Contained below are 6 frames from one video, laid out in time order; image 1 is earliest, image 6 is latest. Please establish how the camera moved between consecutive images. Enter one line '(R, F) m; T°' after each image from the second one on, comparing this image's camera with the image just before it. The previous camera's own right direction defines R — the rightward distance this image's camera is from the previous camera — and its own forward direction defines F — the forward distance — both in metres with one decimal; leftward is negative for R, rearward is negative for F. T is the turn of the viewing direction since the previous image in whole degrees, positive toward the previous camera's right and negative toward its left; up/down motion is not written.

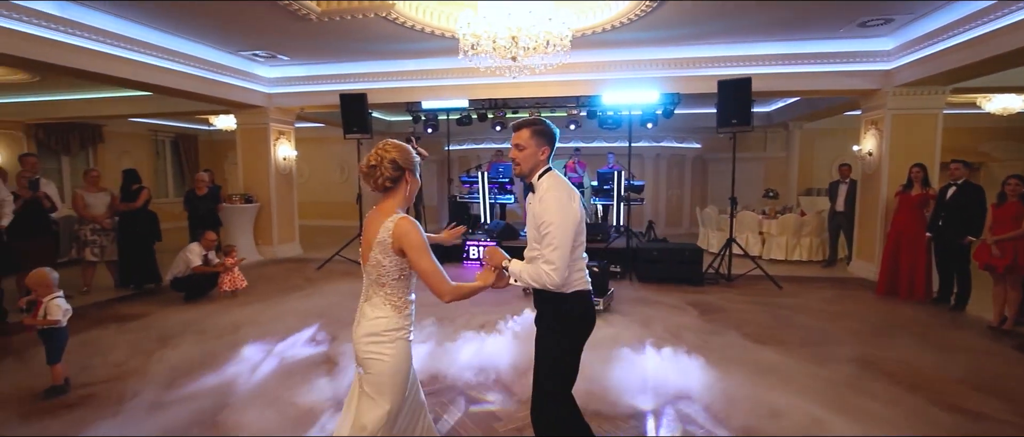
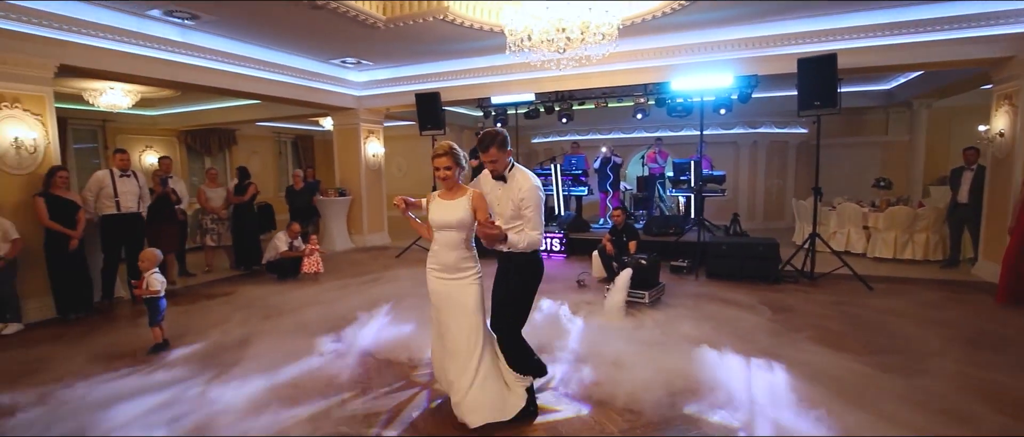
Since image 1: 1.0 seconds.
(+0.6, 0.0) m; -13°
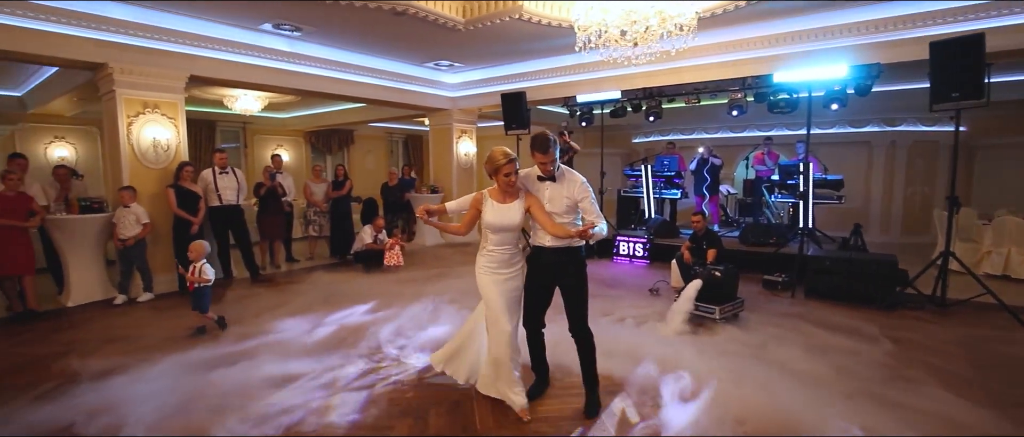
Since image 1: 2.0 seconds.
(+0.5, +0.2) m; -13°
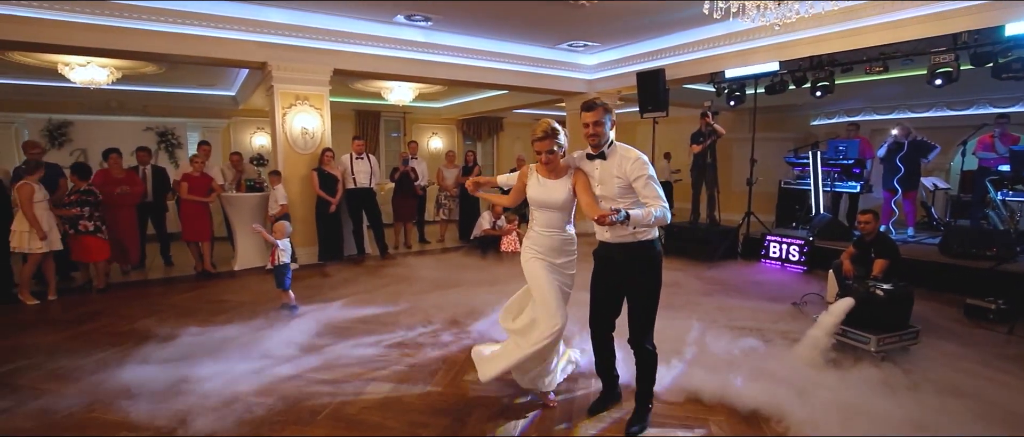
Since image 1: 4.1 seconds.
(+0.5, +0.4) m; -19°
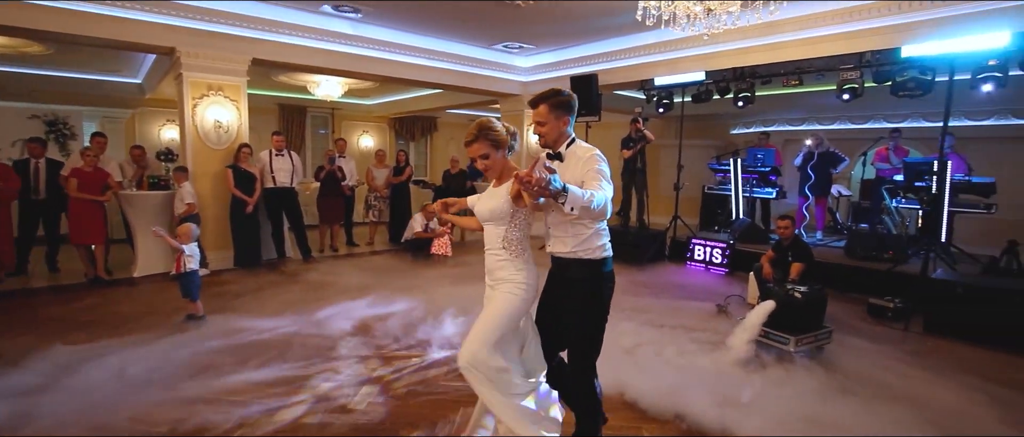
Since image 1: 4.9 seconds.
(0.0, +0.1) m; +7°
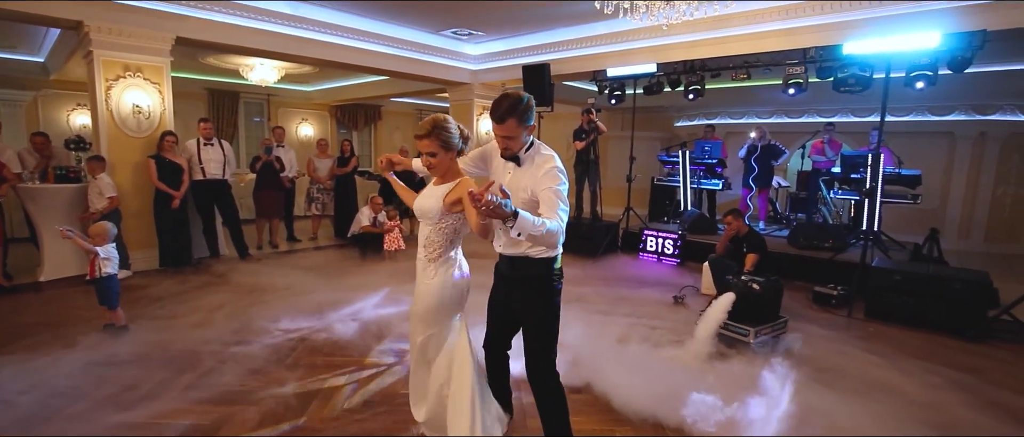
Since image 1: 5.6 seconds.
(-0.1, +0.2) m; +6°
